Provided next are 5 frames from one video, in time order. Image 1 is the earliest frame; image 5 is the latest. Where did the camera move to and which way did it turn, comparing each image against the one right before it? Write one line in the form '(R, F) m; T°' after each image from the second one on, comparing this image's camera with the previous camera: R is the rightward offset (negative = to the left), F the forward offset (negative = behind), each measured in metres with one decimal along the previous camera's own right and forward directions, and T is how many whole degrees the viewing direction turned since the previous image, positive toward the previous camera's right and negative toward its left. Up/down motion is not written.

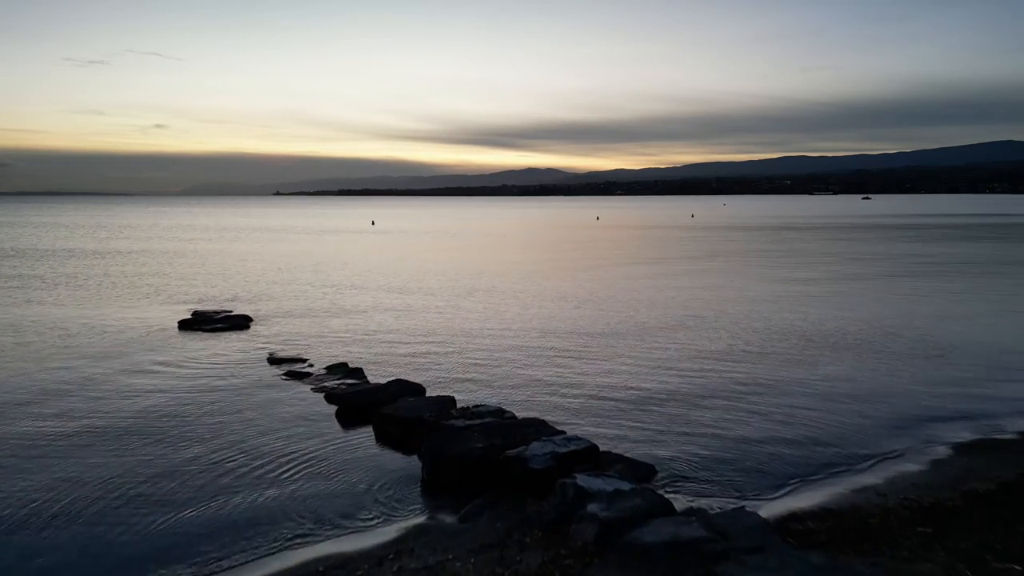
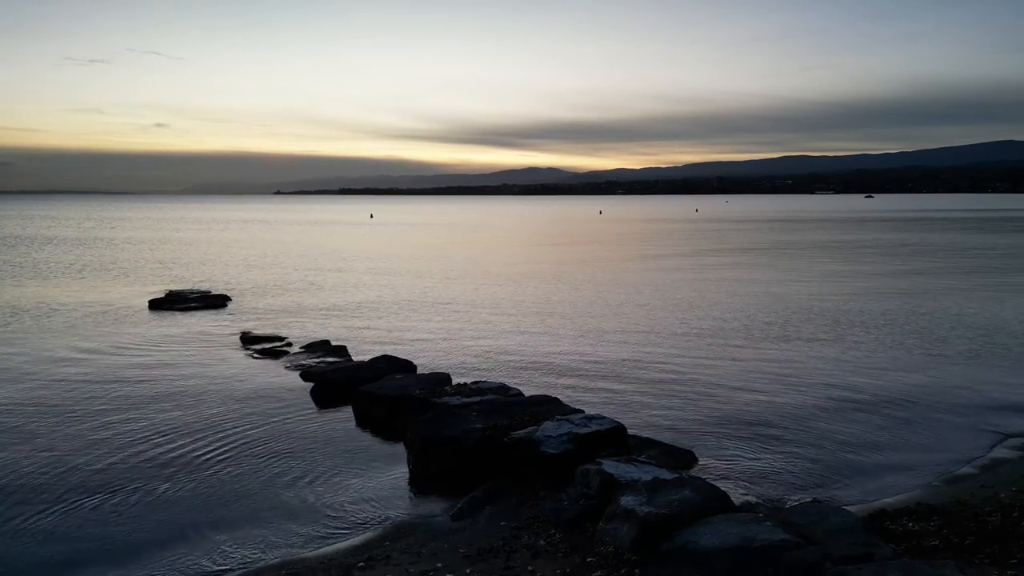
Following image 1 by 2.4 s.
(-0.1, +3.5) m; 0°
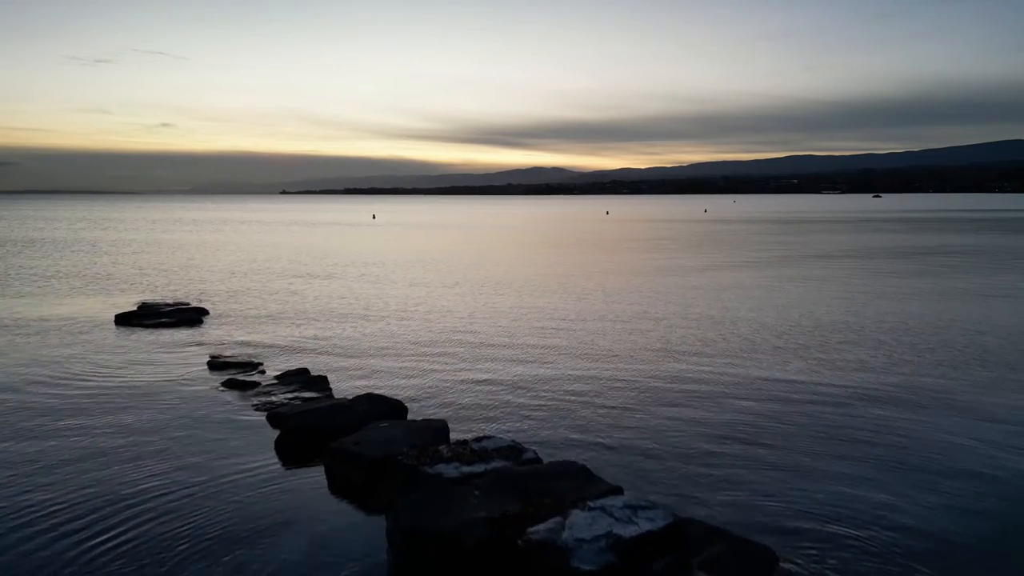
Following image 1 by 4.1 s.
(-0.2, +3.8) m; 0°
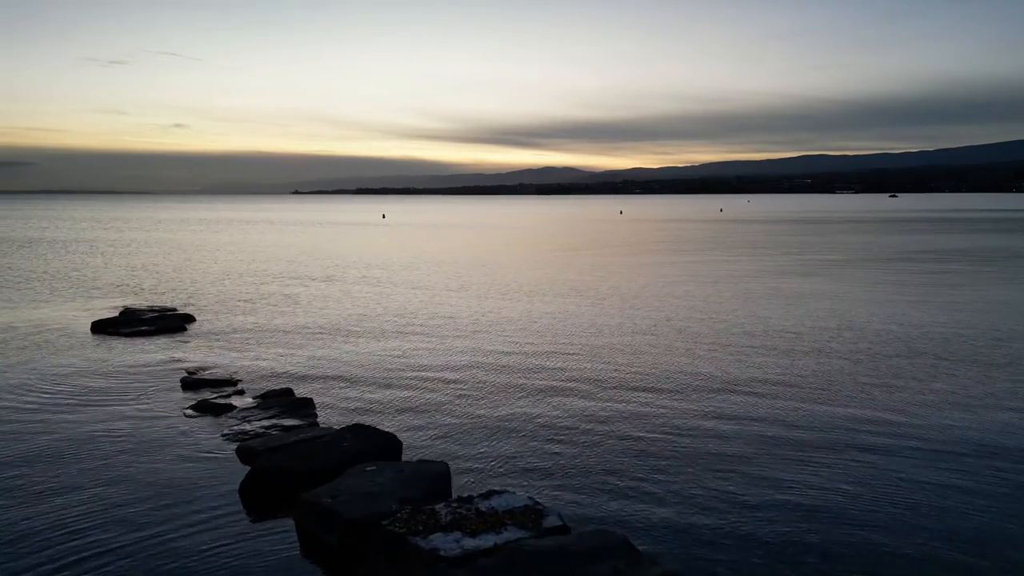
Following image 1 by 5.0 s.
(-0.1, +3.0) m; -1°
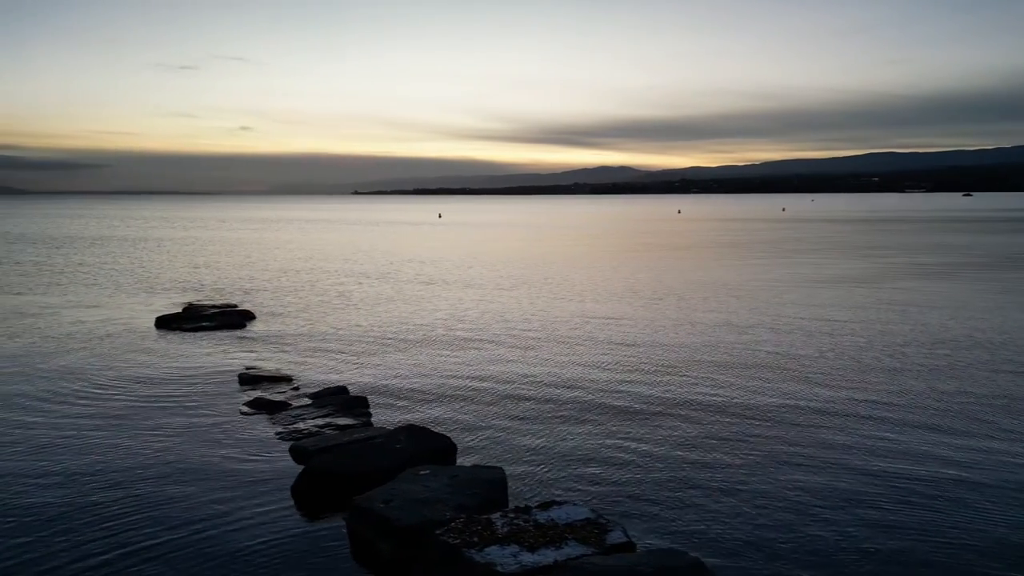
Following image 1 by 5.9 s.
(-0.1, +0.6) m; -4°
